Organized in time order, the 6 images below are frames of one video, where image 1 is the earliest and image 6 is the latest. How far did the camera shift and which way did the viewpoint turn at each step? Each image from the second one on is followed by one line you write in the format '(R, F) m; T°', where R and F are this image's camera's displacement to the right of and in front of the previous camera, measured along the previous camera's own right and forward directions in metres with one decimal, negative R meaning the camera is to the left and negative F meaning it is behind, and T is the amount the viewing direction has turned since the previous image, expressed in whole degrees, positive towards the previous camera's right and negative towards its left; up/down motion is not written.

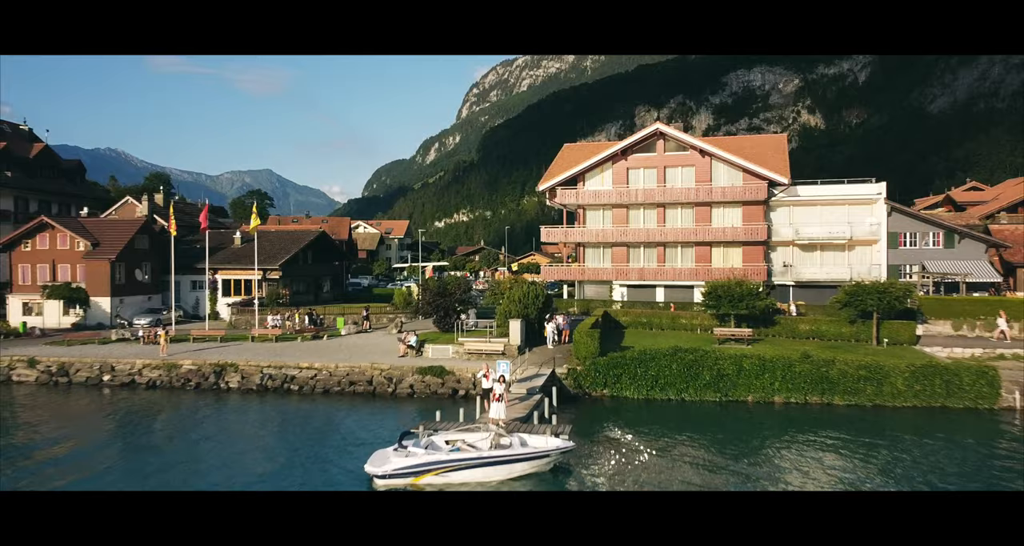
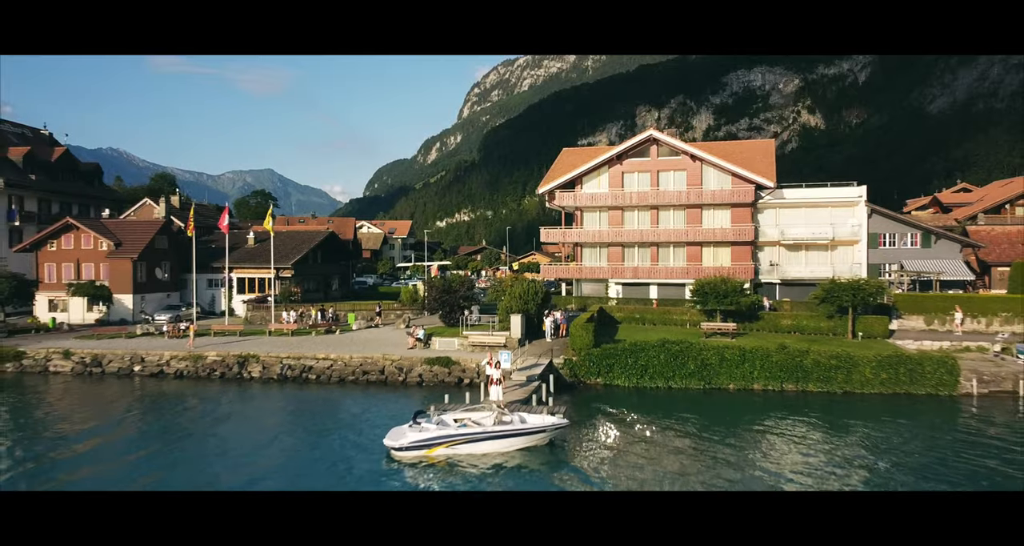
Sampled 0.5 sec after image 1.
(0.0, -1.1) m; 0°
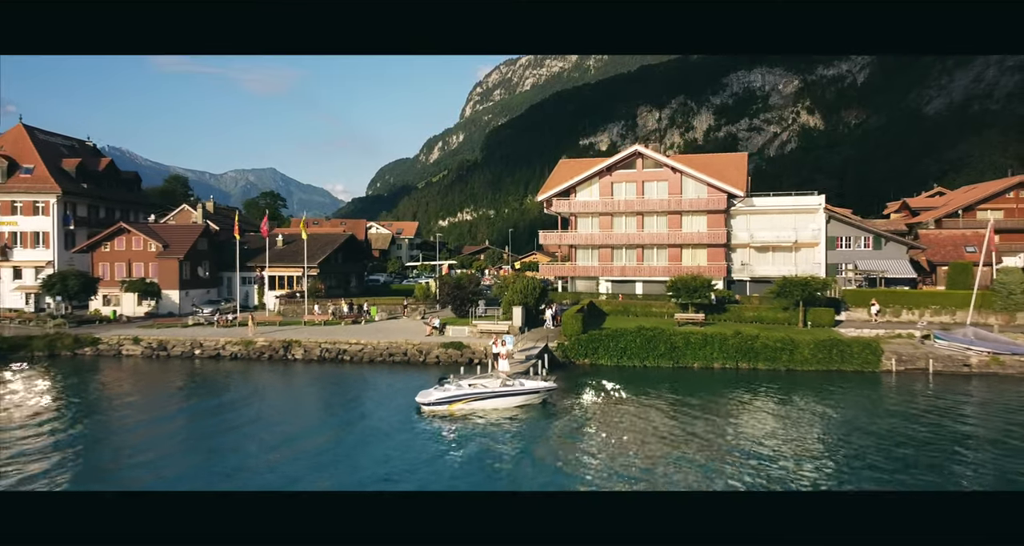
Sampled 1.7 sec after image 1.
(0.0, -2.7) m; 0°
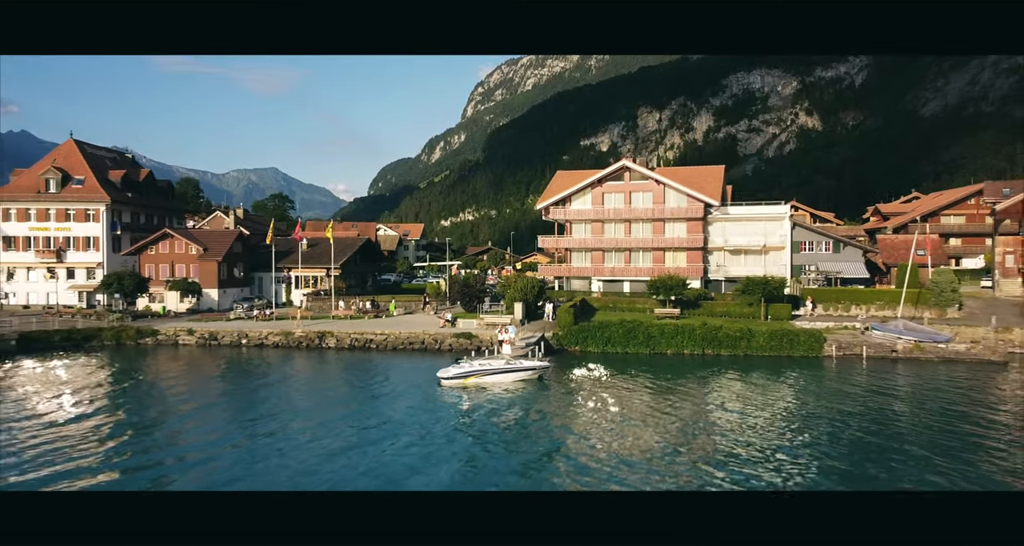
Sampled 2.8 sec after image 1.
(0.0, -2.9) m; 0°
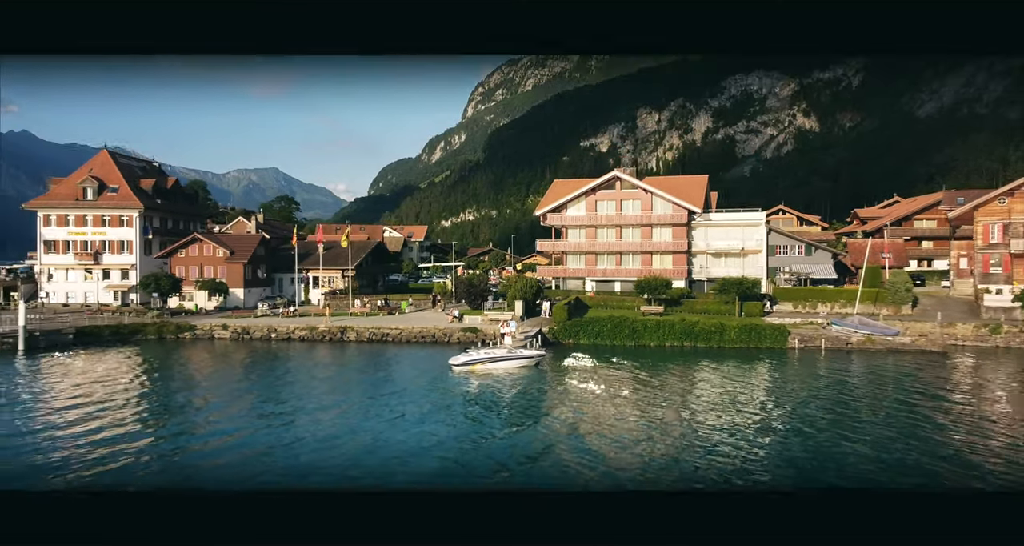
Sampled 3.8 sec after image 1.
(0.0, -2.4) m; 0°
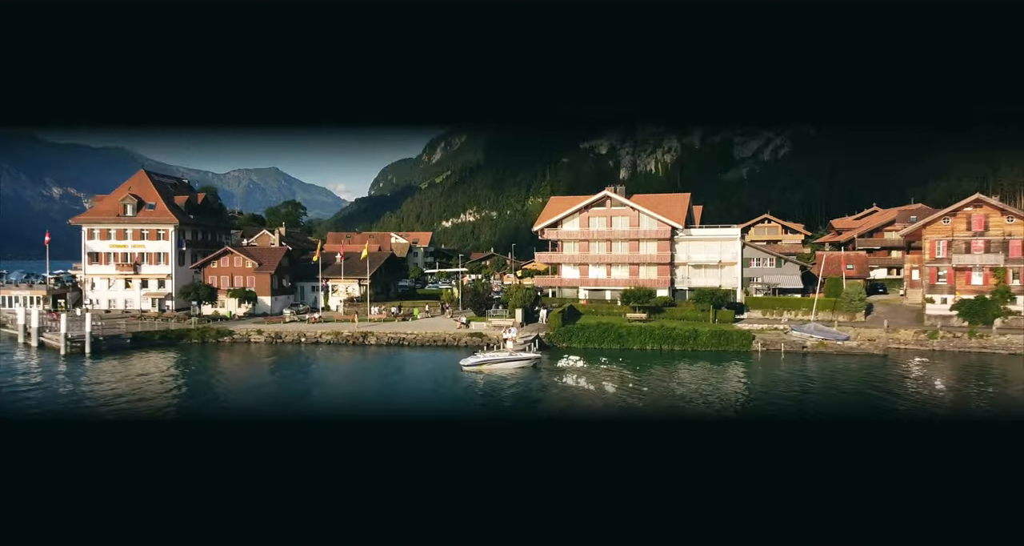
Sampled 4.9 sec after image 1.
(0.0, -3.1) m; 0°
